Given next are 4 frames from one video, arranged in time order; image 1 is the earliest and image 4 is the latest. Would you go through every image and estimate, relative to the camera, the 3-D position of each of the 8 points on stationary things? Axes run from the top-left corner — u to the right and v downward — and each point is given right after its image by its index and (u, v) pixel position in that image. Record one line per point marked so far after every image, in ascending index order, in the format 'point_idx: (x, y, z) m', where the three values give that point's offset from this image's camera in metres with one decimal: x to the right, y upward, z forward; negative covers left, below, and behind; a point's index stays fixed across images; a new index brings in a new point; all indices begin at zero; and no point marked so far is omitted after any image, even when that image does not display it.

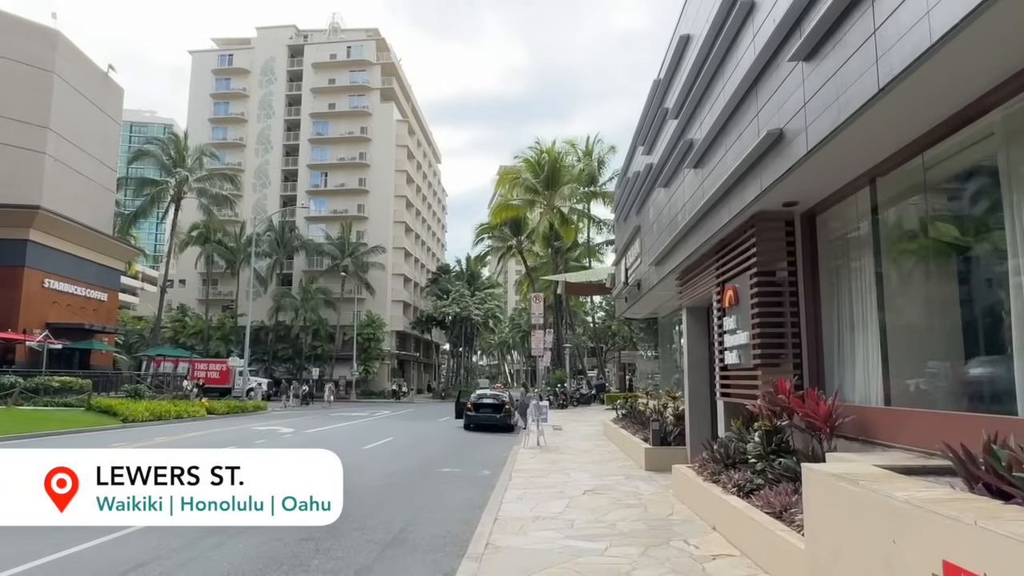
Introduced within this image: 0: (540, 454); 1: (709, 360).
0: (+0.6, -3.7, +15.4) m
1: (+3.5, -1.3, +12.3) m
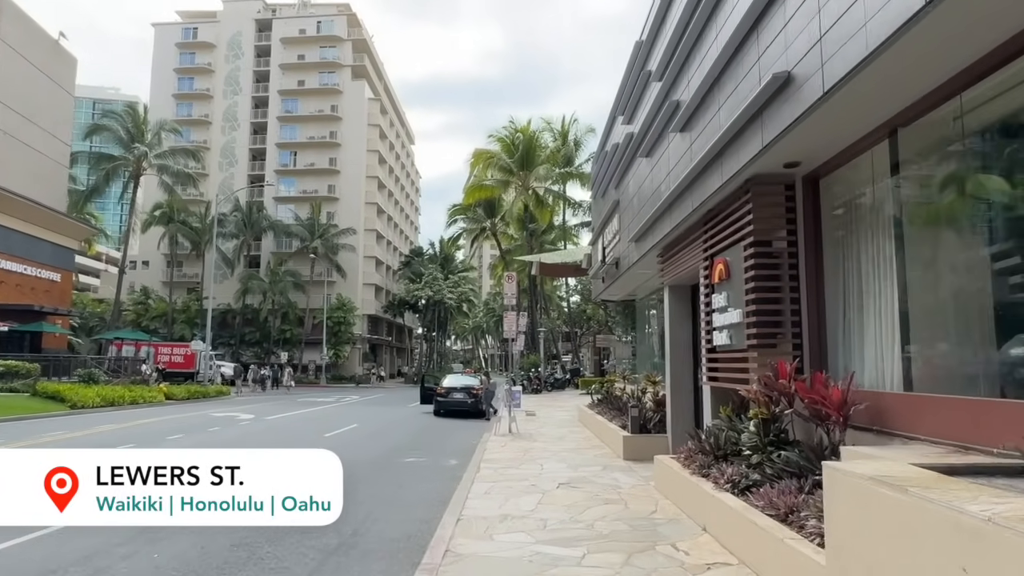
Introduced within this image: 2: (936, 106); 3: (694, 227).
0: (0.0, -3.2, +14.5) m
1: (+3.0, -0.9, +11.5) m
2: (+3.3, +1.4, +5.4) m
3: (+2.6, +0.9, +9.8) m
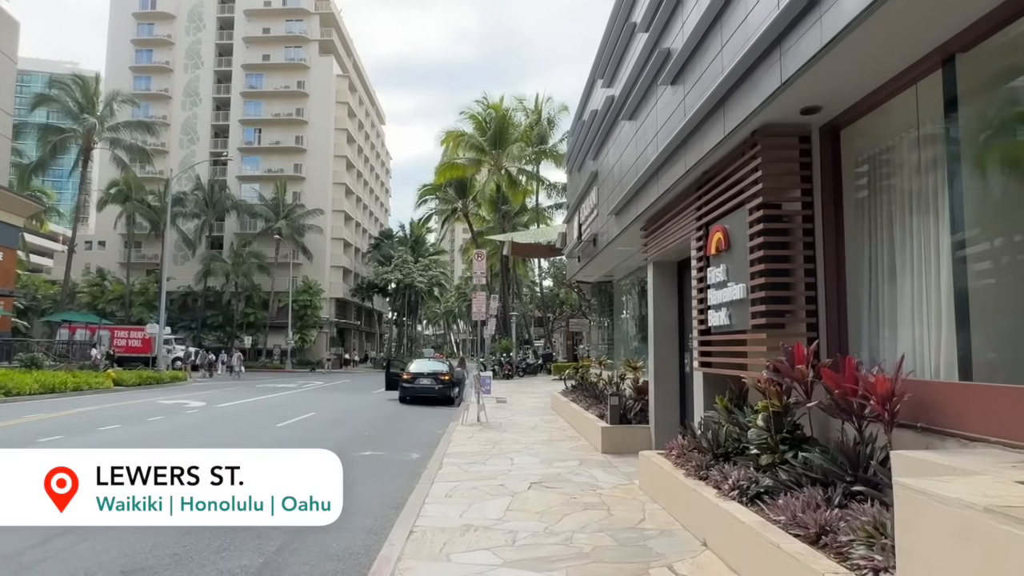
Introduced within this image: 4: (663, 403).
0: (-0.6, -2.8, +13.4) m
1: (+2.5, -0.5, +10.4) m
2: (+3.1, +1.7, +4.3) m
3: (+2.2, +1.2, +8.7) m
4: (+2.2, -1.7, +10.2) m
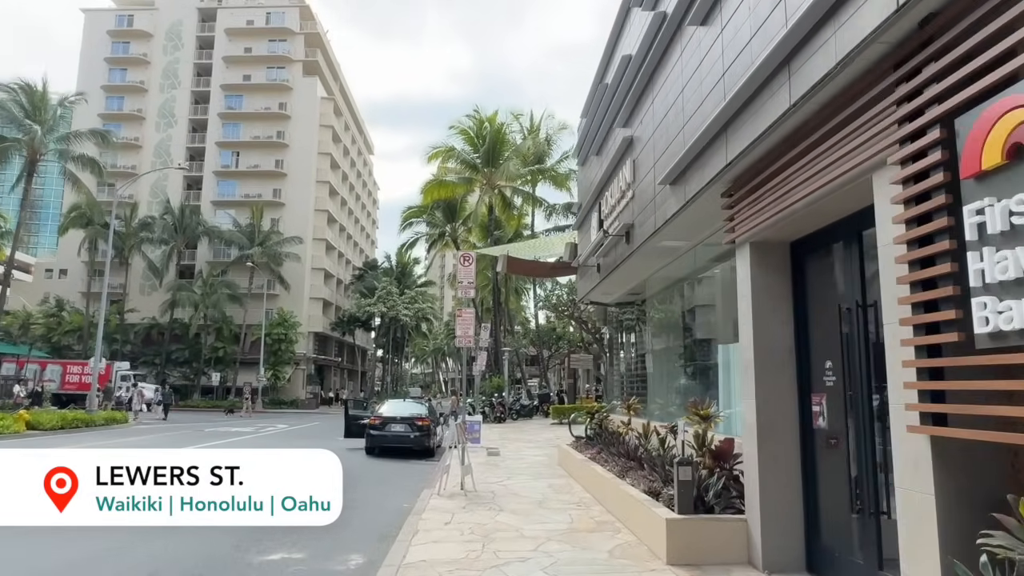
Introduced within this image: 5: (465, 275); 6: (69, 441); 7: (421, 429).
0: (-0.6, -2.9, +9.0) m
1: (+2.6, -0.5, +6.2) m
2: (+3.2, +2.0, +0.2) m
3: (+2.3, +1.3, +4.5) m
4: (+2.3, -1.6, +5.9) m
5: (-1.1, +0.2, +16.7) m
6: (-12.7, -4.3, +19.2) m
7: (-2.3, -3.5, +17.4) m
